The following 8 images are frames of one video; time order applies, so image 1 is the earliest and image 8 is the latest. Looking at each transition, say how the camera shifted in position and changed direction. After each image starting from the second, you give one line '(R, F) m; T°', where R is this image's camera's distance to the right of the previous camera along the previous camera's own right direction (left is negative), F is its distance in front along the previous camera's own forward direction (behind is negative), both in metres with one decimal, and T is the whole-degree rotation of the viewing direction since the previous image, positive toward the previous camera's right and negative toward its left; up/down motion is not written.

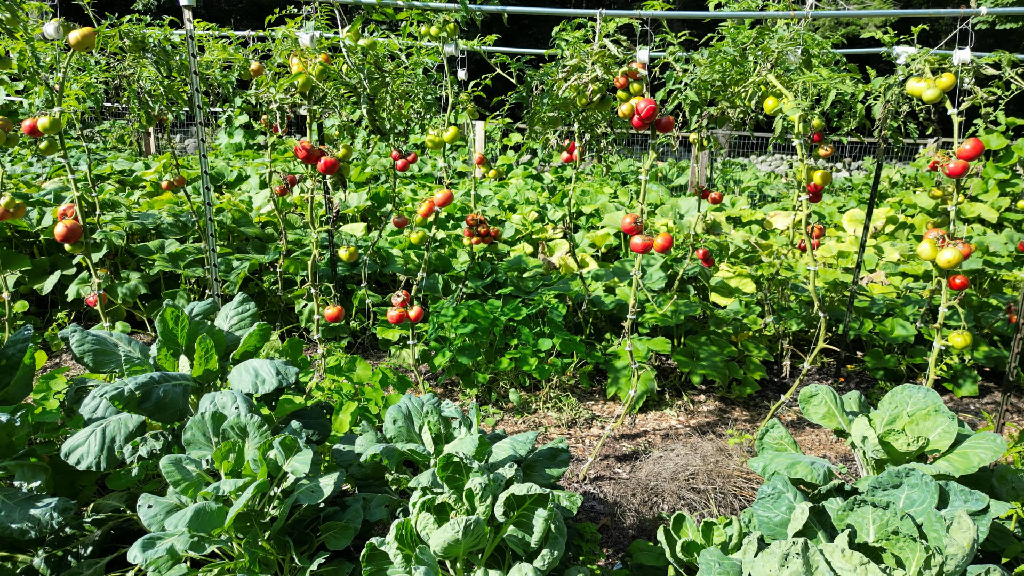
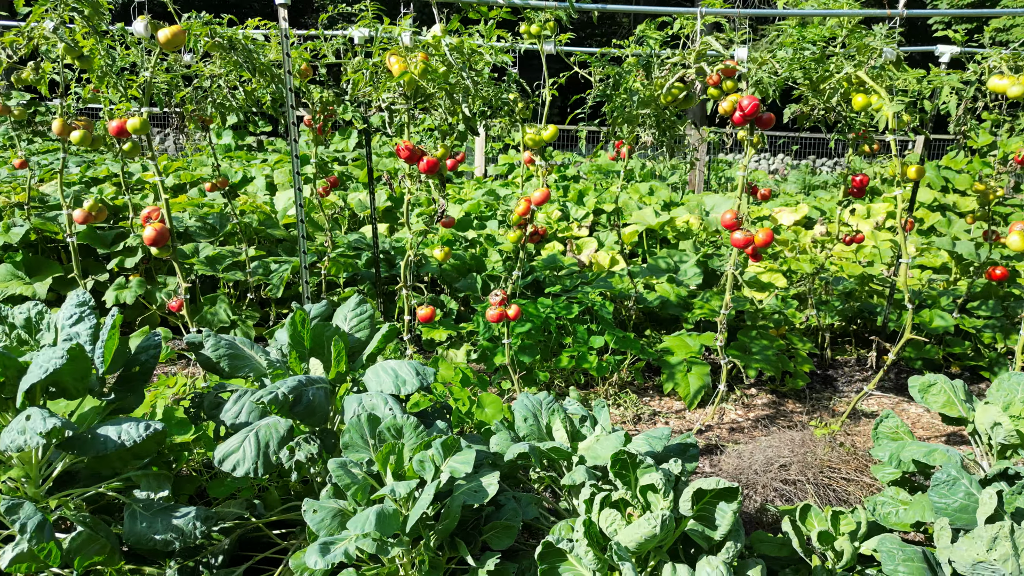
(-0.6, 0.0) m; +3°
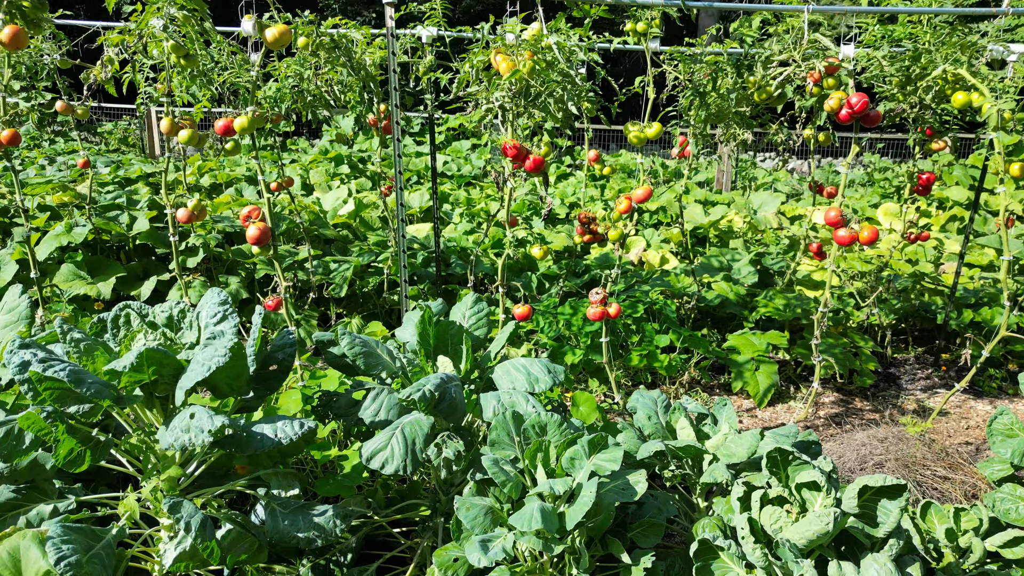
(-0.4, 0.0) m; 0°
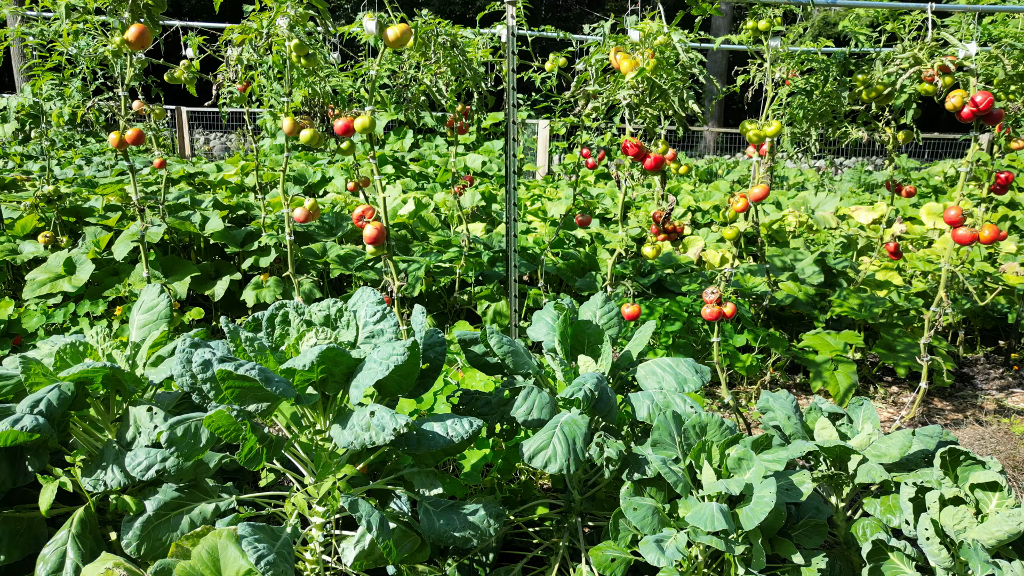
(-0.4, 0.0) m; 0°
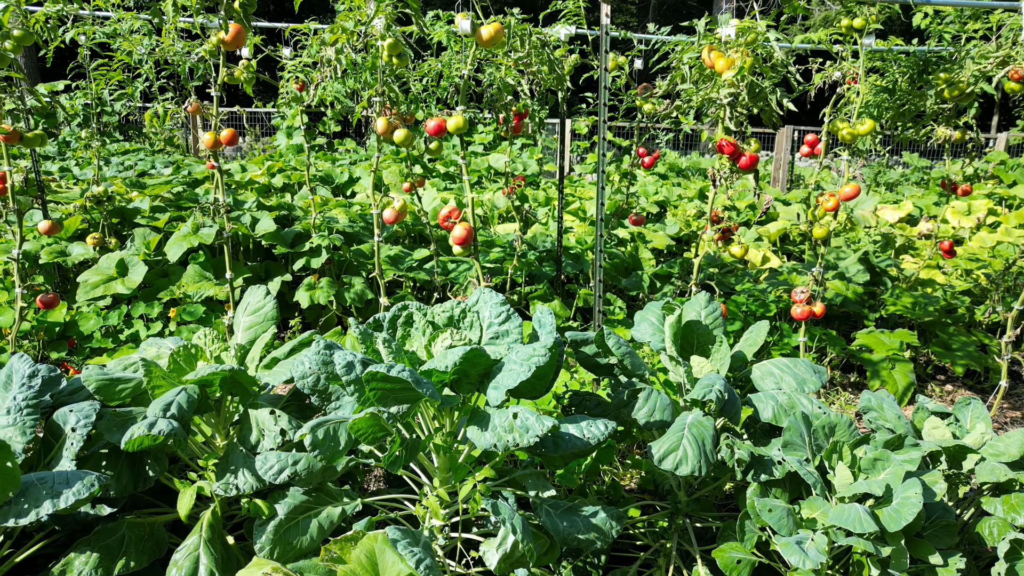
(-0.4, 0.0) m; 0°
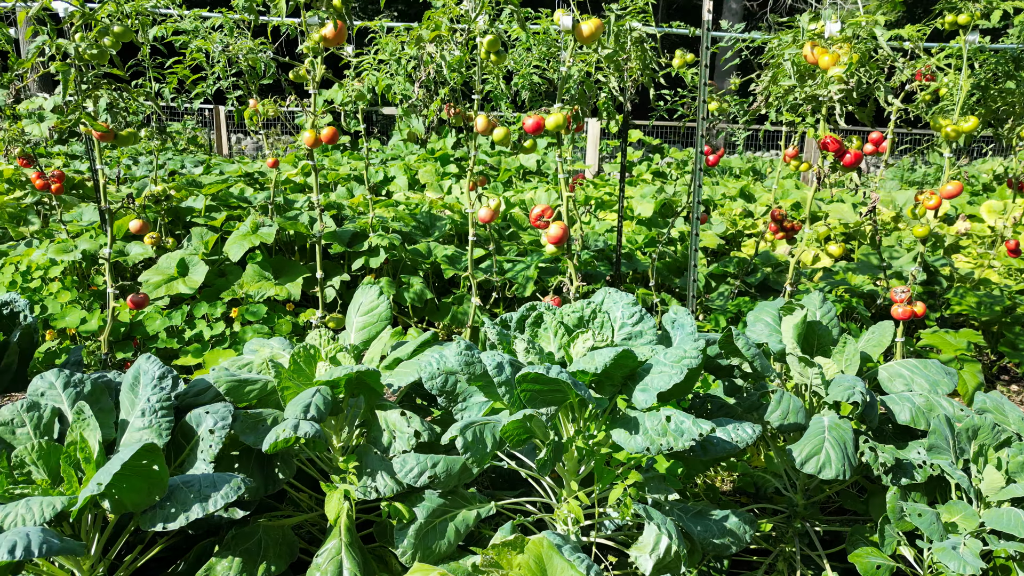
(-0.4, 0.0) m; 0°
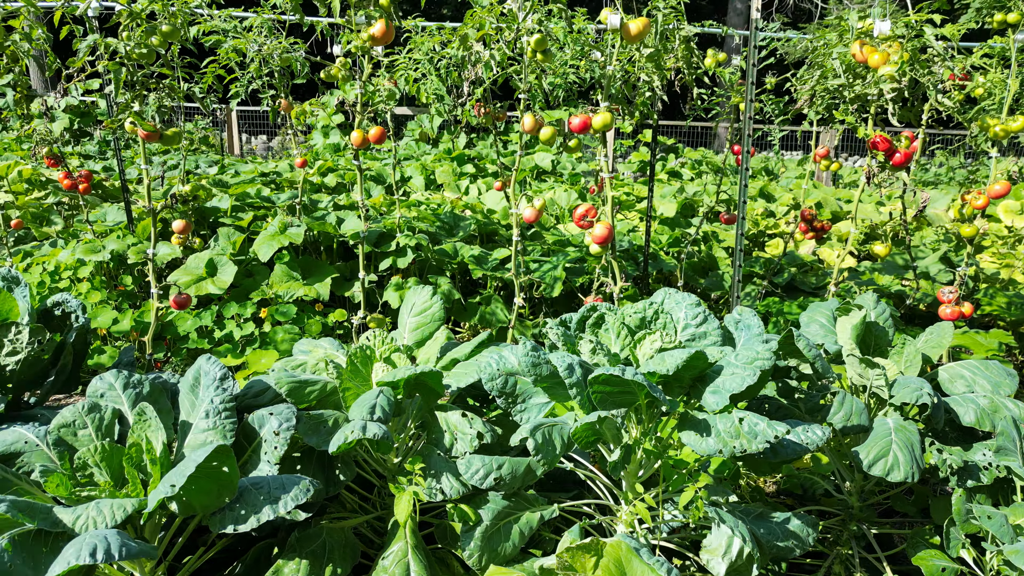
(-0.2, 0.0) m; 0°
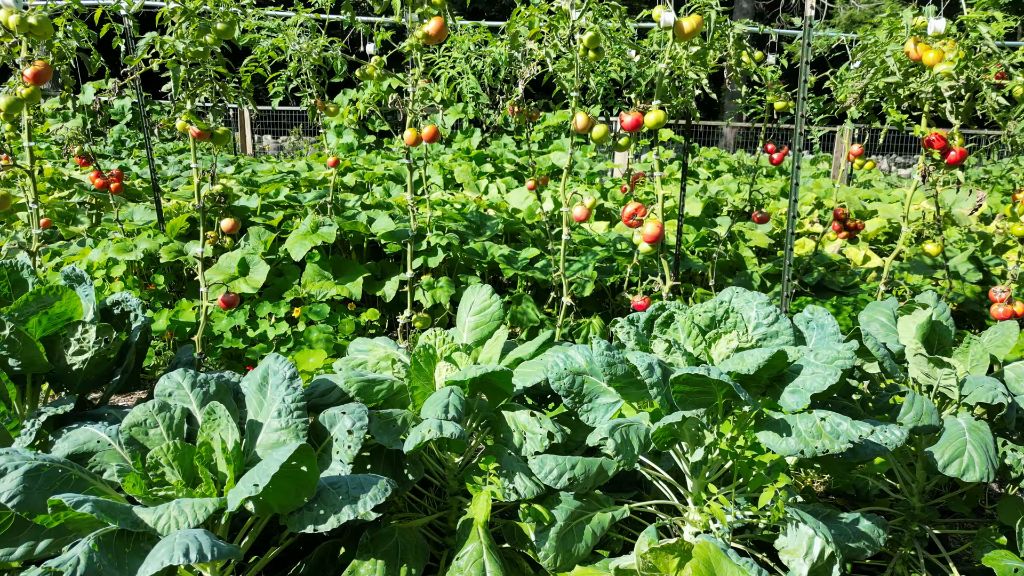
(-0.2, 0.0) m; 0°
